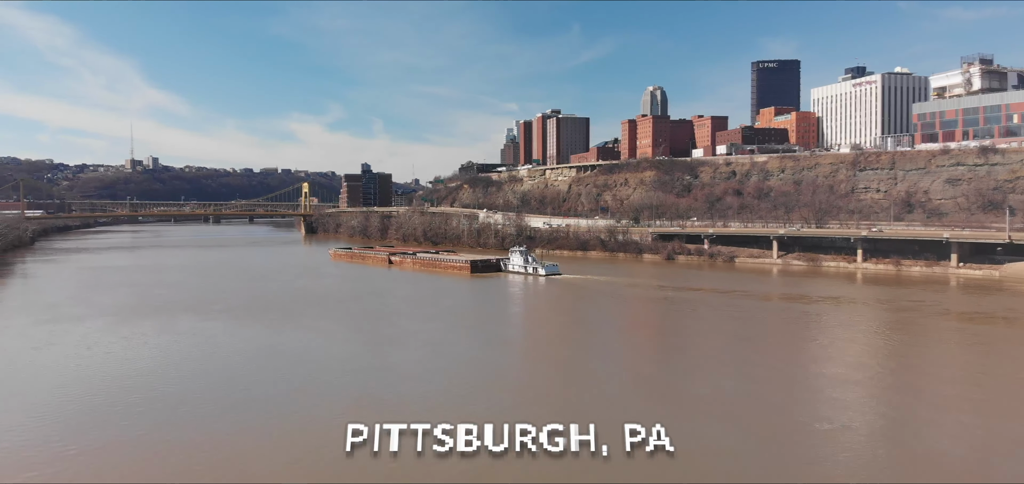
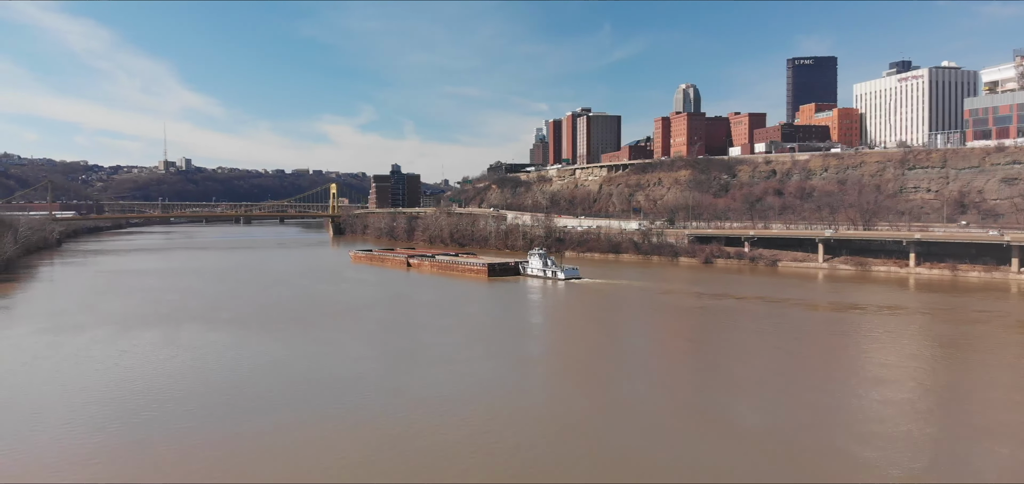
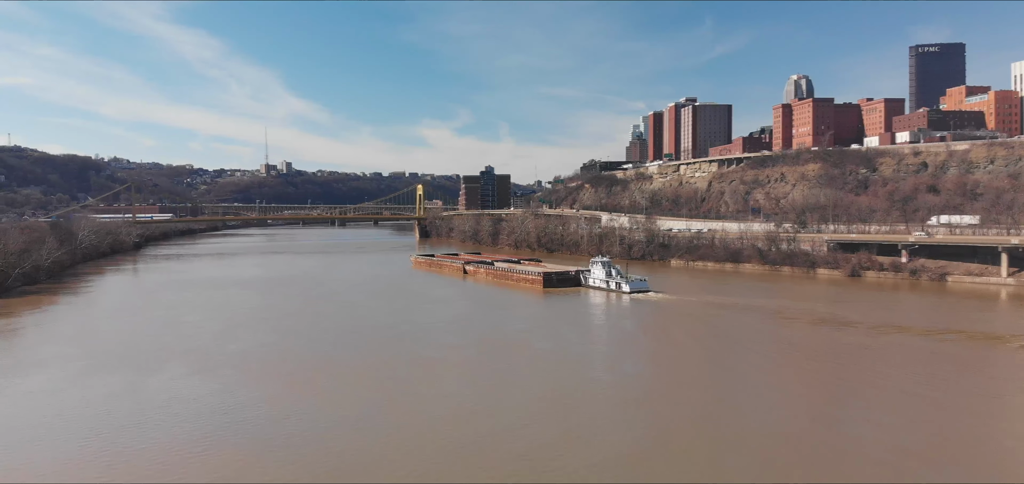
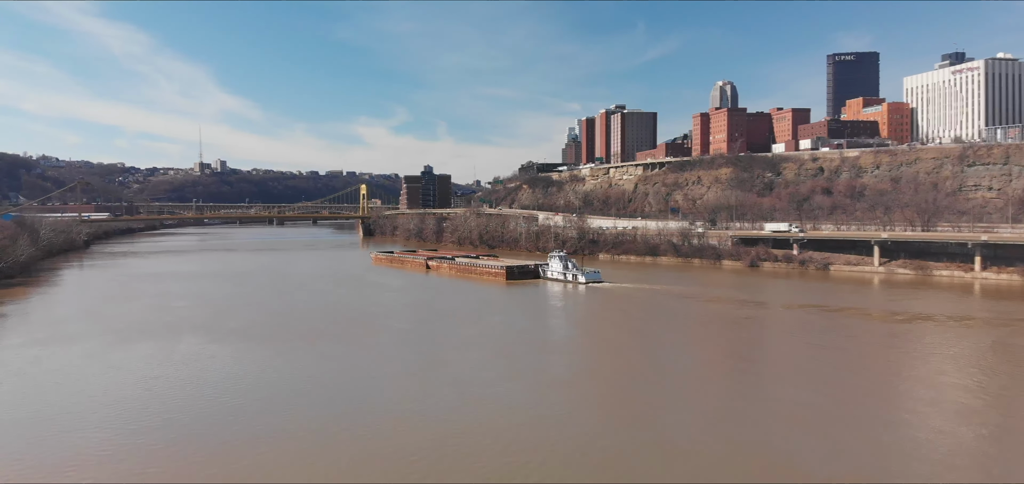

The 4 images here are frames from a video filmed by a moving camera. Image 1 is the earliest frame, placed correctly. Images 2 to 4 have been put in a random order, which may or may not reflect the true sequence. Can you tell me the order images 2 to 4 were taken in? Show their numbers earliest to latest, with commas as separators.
2, 4, 3
